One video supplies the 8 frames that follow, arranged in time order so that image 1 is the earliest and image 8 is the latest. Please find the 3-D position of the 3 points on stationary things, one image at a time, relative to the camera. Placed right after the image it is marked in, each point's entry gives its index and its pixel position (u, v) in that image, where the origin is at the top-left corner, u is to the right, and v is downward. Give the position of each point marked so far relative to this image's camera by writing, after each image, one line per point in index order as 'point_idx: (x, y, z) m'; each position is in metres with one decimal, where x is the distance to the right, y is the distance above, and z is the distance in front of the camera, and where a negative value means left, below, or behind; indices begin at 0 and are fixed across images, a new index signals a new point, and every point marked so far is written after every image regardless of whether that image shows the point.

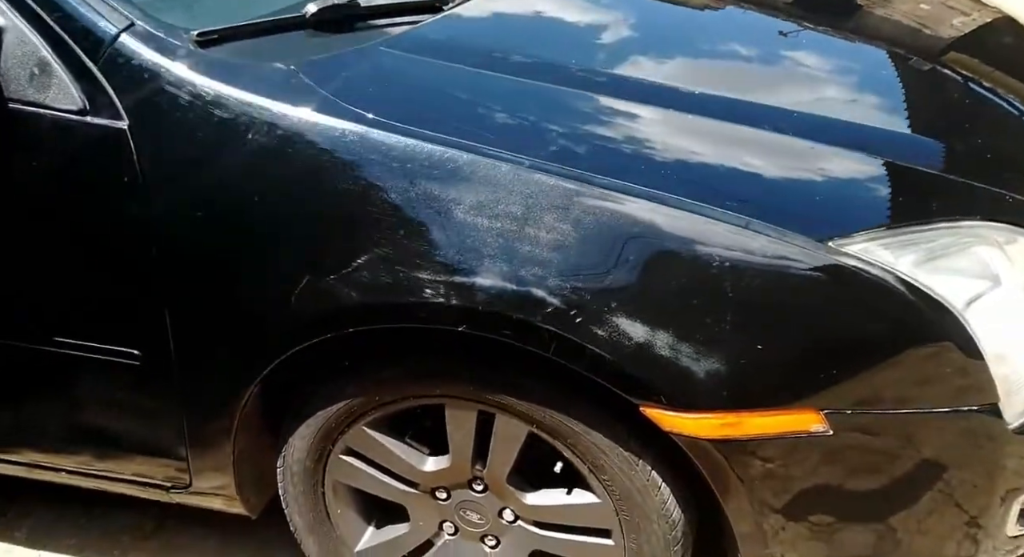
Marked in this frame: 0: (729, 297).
0: (+0.3, 0.0, +1.1) m
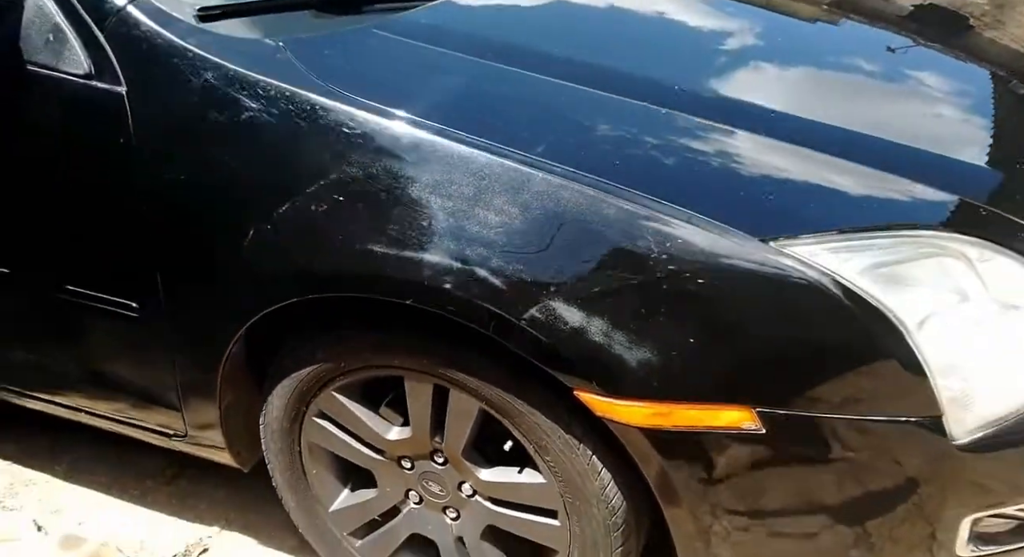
0: (+0.2, 0.0, +1.1) m
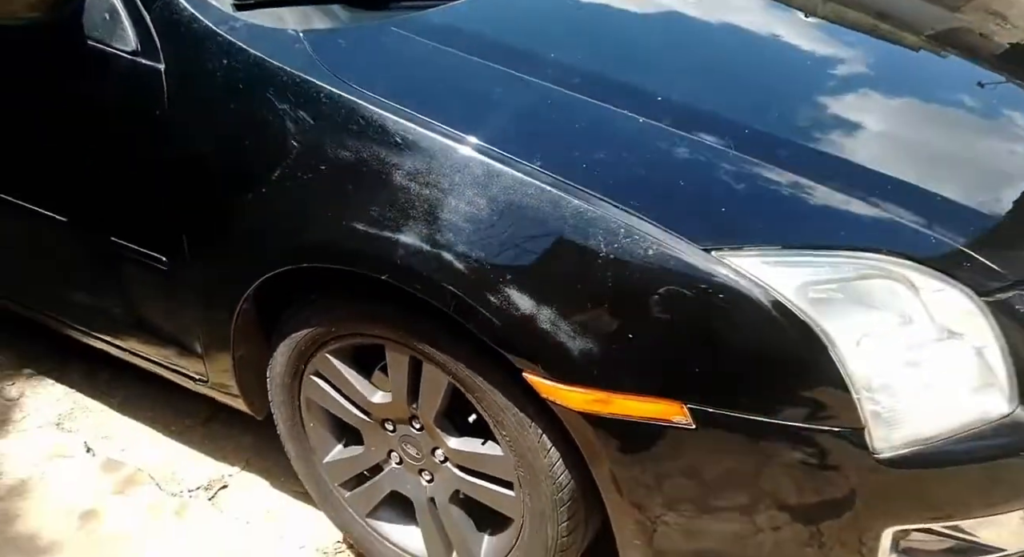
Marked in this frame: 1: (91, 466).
0: (+0.1, 0.0, +1.2) m
1: (-1.0, -0.4, +1.9) m
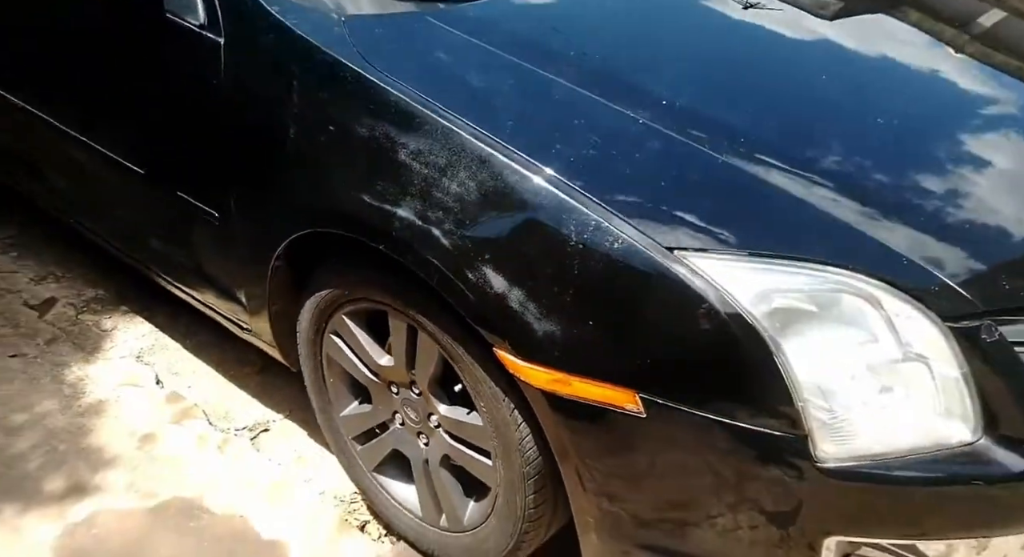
0: (+0.1, 0.0, +1.2) m
1: (-0.9, -0.3, +2.2) m
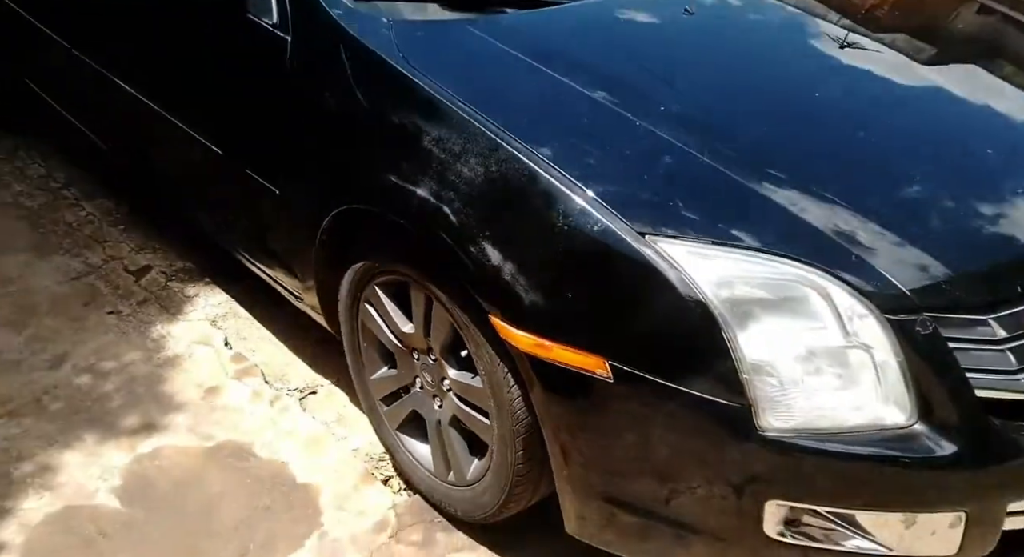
0: (+0.1, 0.0, +1.4) m
1: (-0.8, -0.2, +2.4) m
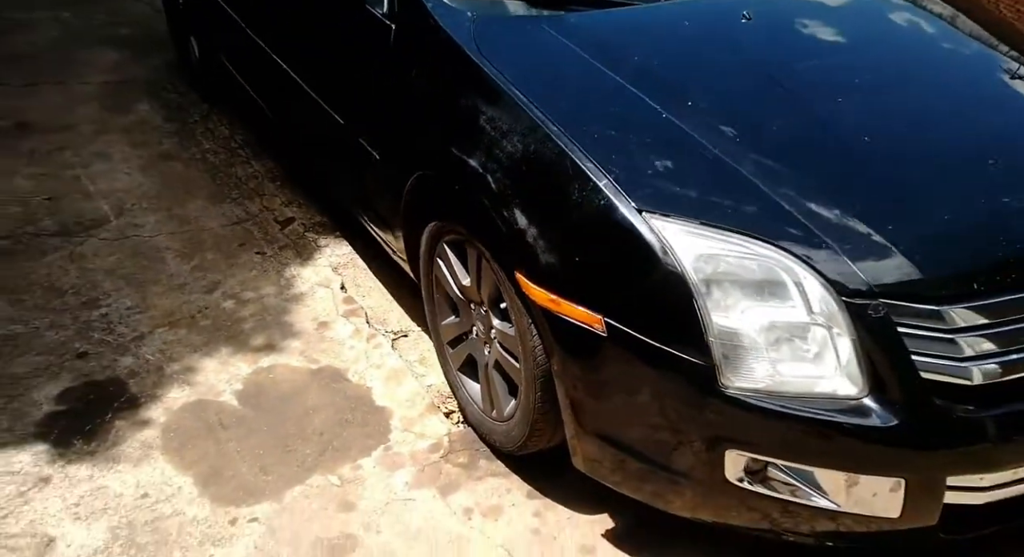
0: (+0.1, +0.1, +1.7) m
1: (-0.6, -0.1, +2.9) m
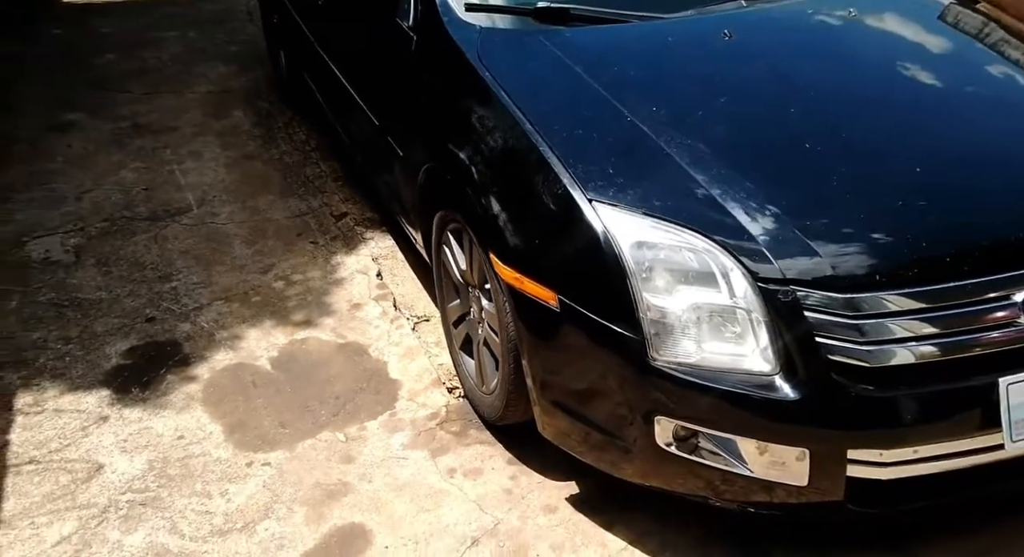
0: (+0.1, +0.2, +1.9) m
1: (-0.5, 0.0, +3.1) m
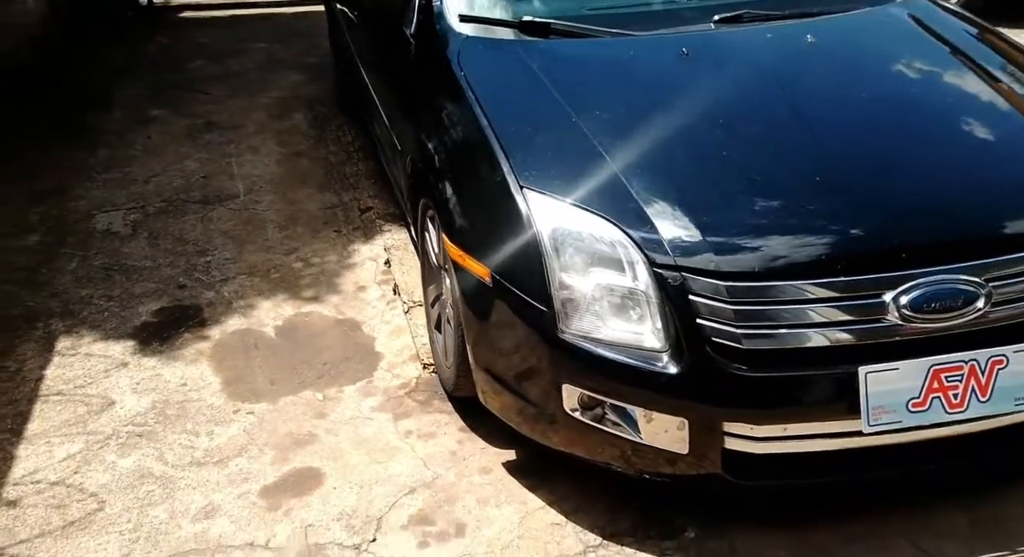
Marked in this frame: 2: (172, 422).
0: (-0.1, +0.2, +2.1) m
1: (-0.5, 0.0, +3.4) m
2: (-1.1, -0.4, +2.6) m
